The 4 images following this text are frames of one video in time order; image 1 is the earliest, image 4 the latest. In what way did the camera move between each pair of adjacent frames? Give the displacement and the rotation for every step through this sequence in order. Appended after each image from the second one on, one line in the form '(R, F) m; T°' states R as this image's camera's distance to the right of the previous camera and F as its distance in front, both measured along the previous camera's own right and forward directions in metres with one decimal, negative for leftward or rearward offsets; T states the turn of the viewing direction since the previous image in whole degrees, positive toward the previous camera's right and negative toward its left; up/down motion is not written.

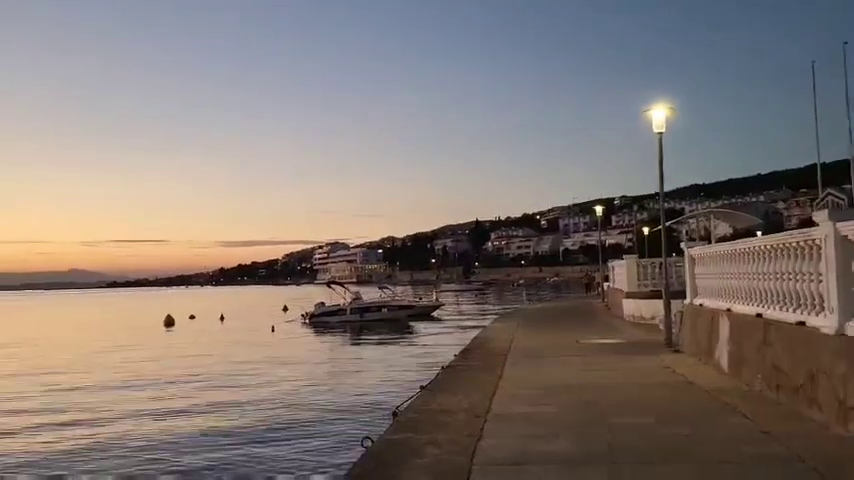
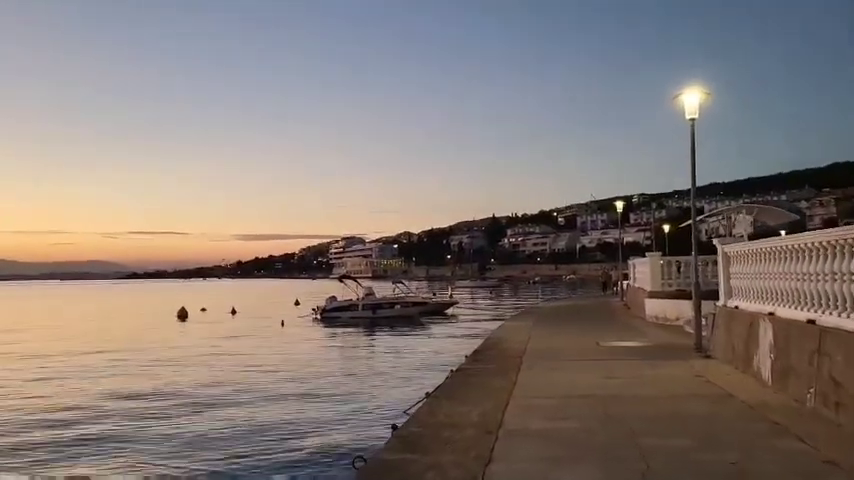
(+0.1, +1.1) m; -1°
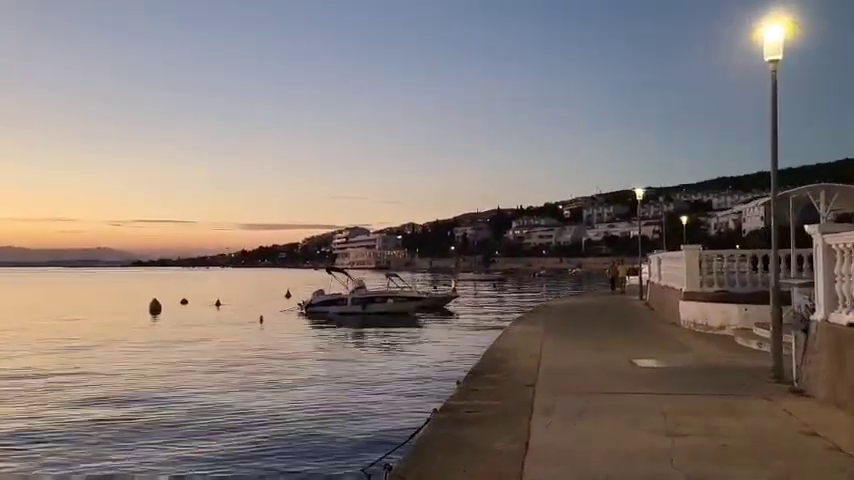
(+0.3, +3.8) m; 0°
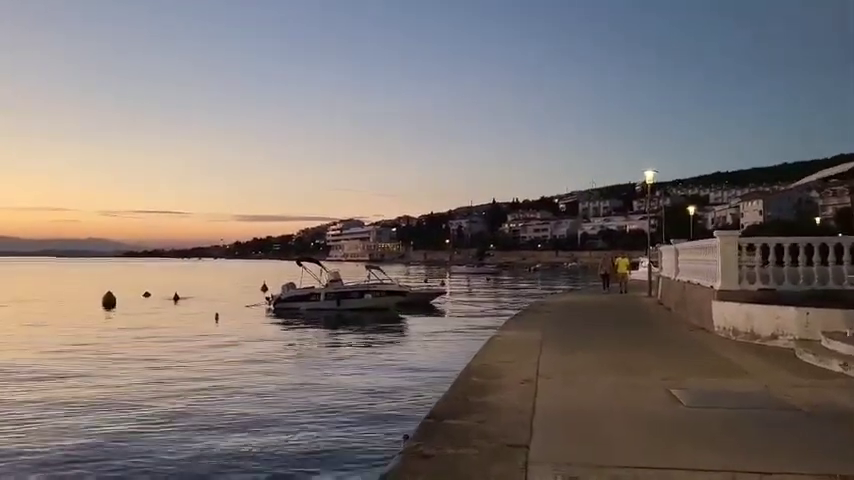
(+0.5, +4.0) m; 0°
